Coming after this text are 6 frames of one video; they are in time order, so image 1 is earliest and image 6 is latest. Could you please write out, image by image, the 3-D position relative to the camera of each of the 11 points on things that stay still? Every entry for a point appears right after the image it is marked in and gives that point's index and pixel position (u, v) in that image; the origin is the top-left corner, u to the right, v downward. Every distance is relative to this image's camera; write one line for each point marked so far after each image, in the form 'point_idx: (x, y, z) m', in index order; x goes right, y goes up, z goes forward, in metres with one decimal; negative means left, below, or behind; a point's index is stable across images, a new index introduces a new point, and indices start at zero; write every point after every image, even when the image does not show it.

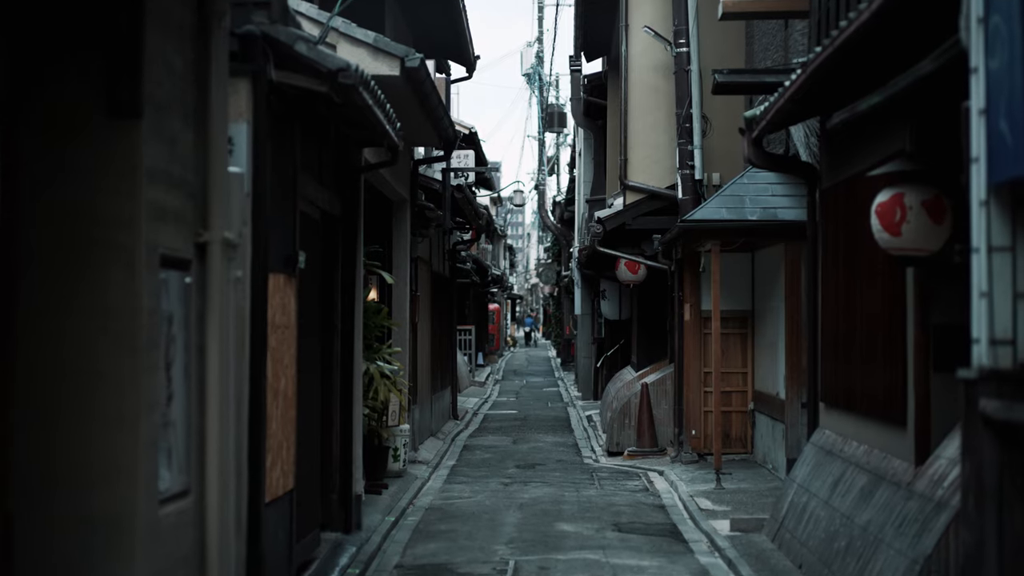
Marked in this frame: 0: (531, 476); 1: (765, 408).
0: (+0.1, -1.3, +13.6) m
1: (+1.7, -0.8, +13.9) m
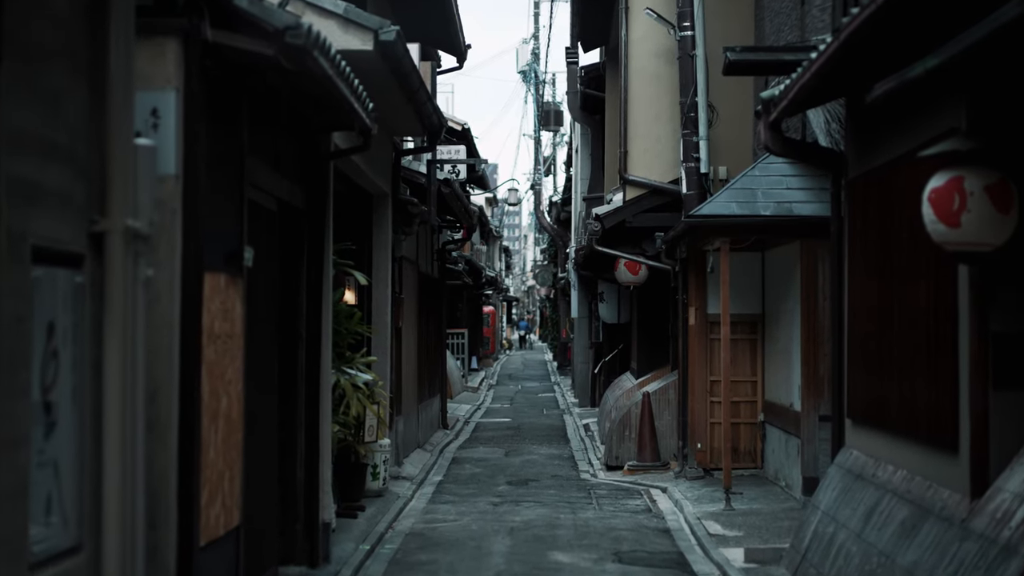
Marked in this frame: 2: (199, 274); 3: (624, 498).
0: (+0.1, -1.3, +12.5) m
1: (+1.7, -0.8, +12.8) m
2: (-0.9, 0.0, +5.6) m
3: (+0.7, -1.3, +12.5) m
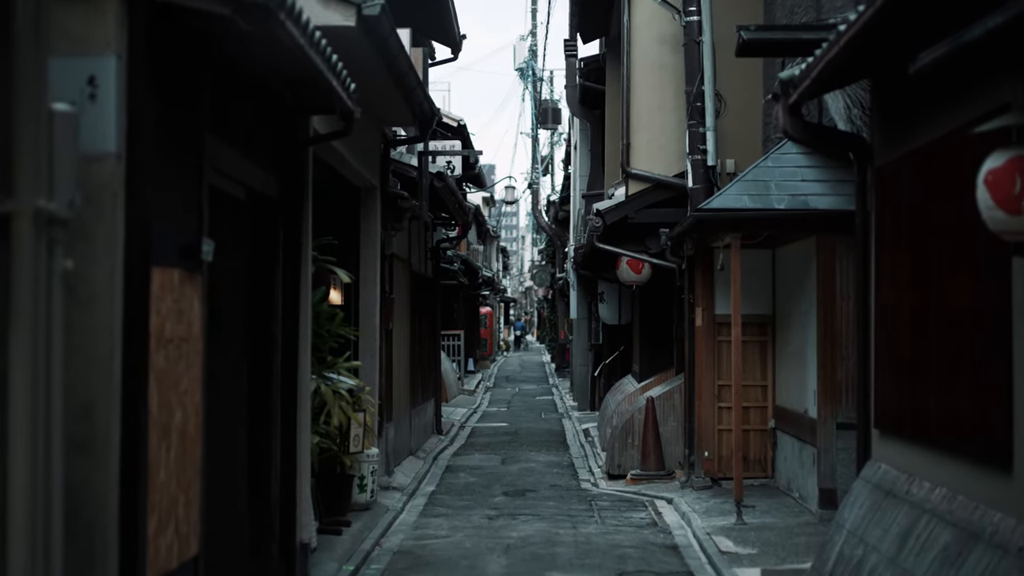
0: (+0.1, -1.3, +11.8) m
1: (+1.7, -0.8, +12.1) m
2: (-0.9, 0.0, +4.9) m
3: (+0.7, -1.3, +11.7) m
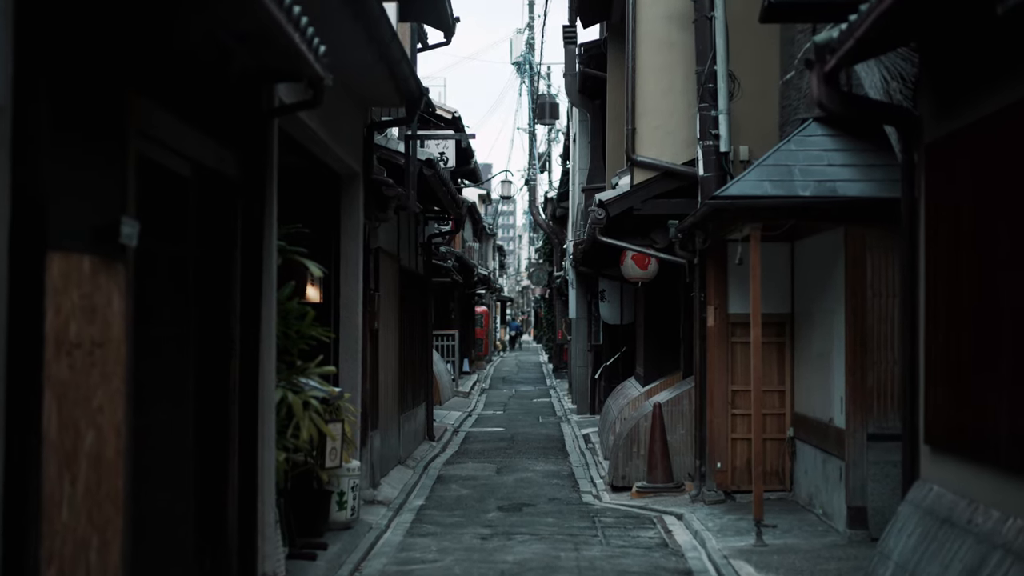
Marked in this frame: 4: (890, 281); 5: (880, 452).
0: (0.0, -1.3, +10.7) m
1: (+1.6, -0.8, +11.1) m
2: (-0.9, +0.1, +3.8) m
3: (+0.6, -1.3, +10.7) m
4: (+1.8, 0.0, +9.7) m
5: (+1.7, -0.8, +9.6) m
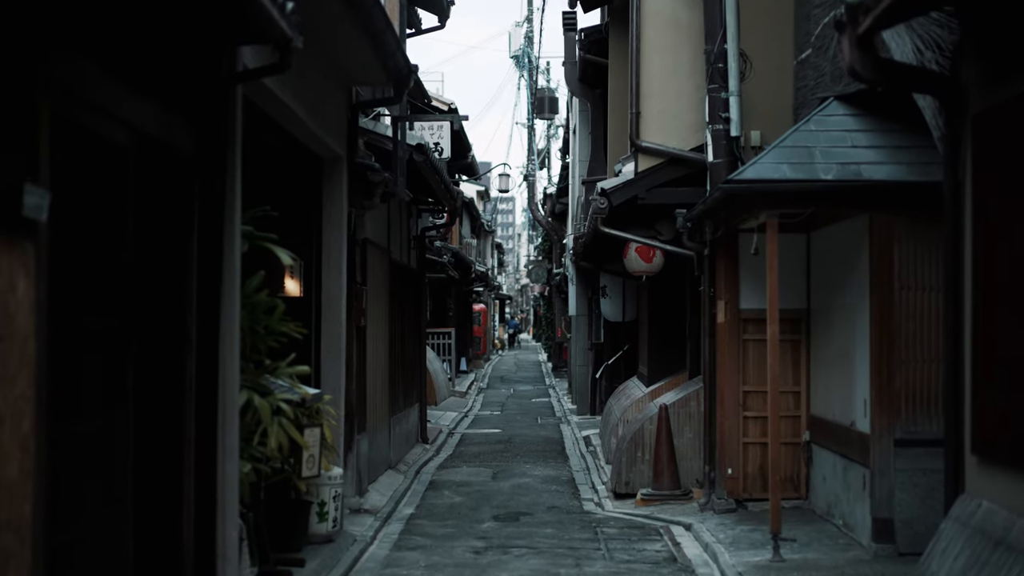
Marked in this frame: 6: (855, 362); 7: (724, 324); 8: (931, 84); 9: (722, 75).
0: (0.0, -1.2, +9.9) m
1: (+1.6, -0.8, +10.3) m
2: (-0.9, +0.1, +3.0) m
3: (+0.6, -1.2, +9.9) m
4: (+1.8, +0.1, +8.9) m
5: (+1.7, -0.7, +8.8) m
6: (+1.6, -0.3, +9.5) m
7: (+1.2, -0.2, +11.1) m
8: (+1.4, +0.7, +6.7) m
9: (+1.2, +1.2, +11.6) m
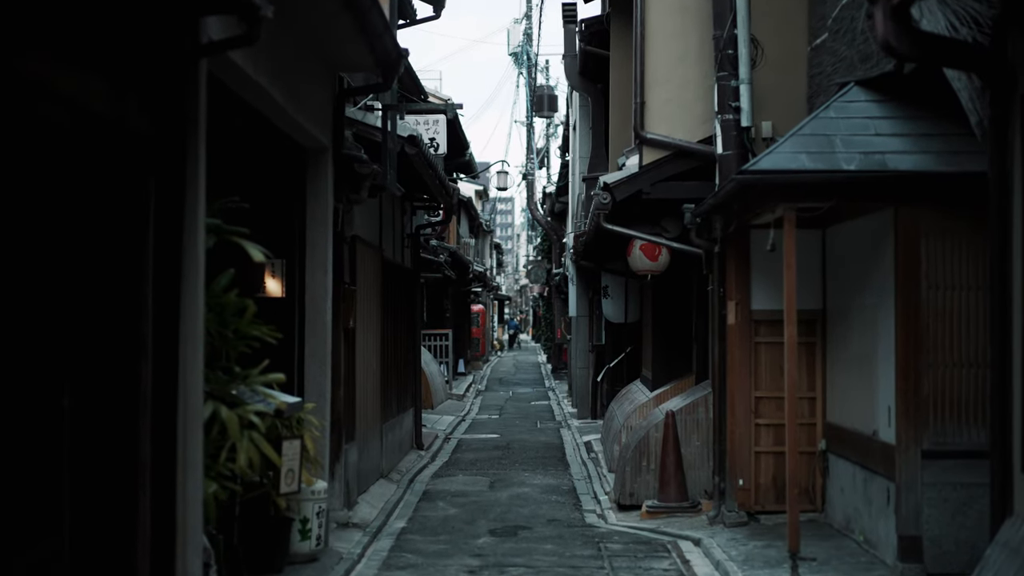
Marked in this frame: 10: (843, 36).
0: (0.0, -1.2, +9.3) m
1: (+1.6, -0.8, +9.6) m
2: (-0.9, +0.1, +2.4) m
3: (+0.6, -1.2, +9.2) m
4: (+1.8, +0.1, +8.2) m
5: (+1.7, -0.7, +8.2) m
6: (+1.6, -0.3, +8.9) m
7: (+1.2, -0.2, +10.5) m
8: (+1.4, +0.7, +6.1) m
9: (+1.2, +1.2, +10.9) m
10: (+1.6, +1.2, +9.6) m
